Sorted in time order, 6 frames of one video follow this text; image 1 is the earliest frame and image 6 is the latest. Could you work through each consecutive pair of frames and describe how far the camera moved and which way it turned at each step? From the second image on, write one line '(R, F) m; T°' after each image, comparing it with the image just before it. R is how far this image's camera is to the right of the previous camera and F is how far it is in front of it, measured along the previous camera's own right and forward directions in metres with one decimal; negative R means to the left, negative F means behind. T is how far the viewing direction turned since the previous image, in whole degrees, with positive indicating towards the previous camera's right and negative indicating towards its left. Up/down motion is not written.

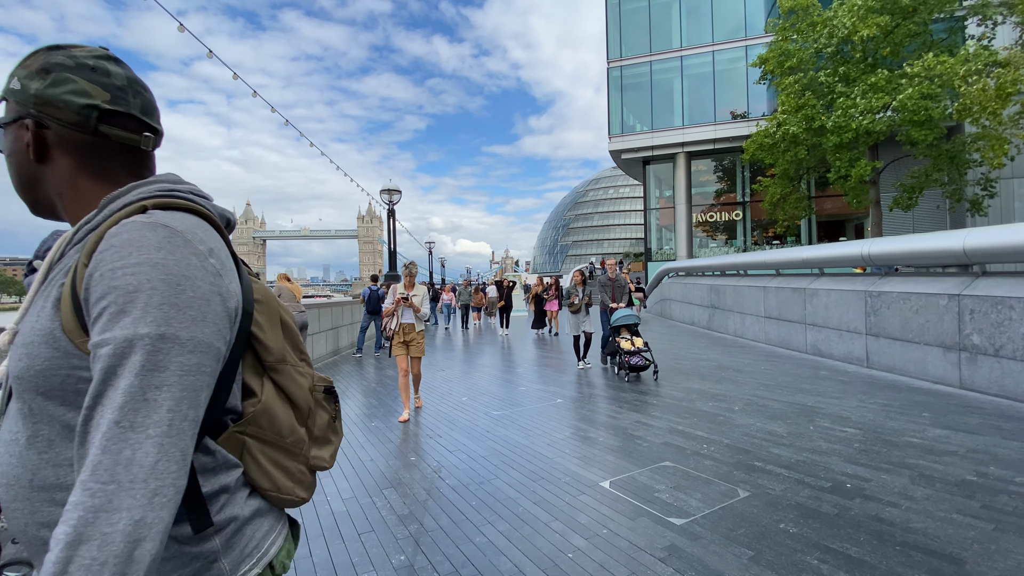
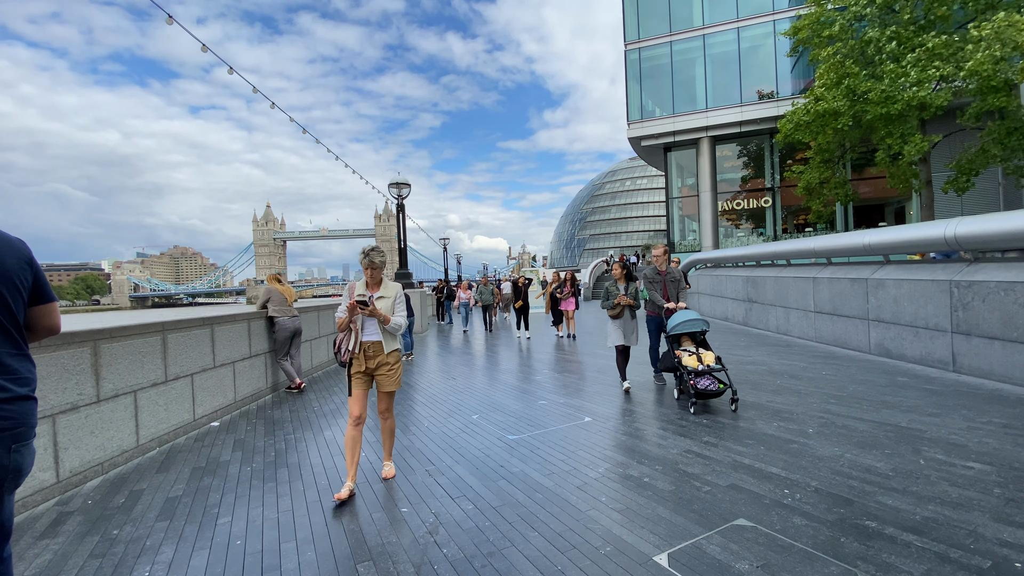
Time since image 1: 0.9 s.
(0.0, +1.1) m; -2°
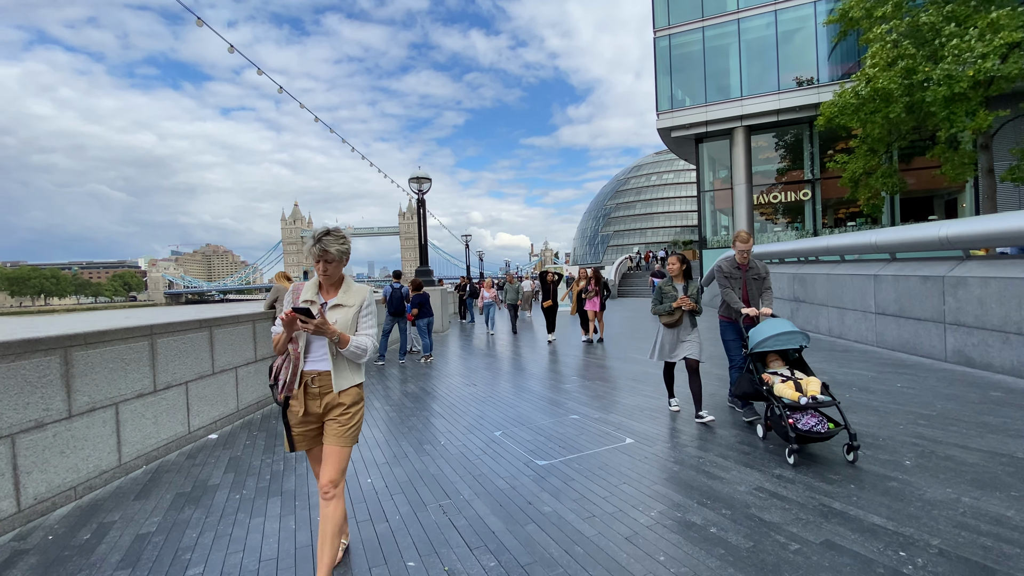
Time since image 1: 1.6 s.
(-0.1, +0.7) m; -3°
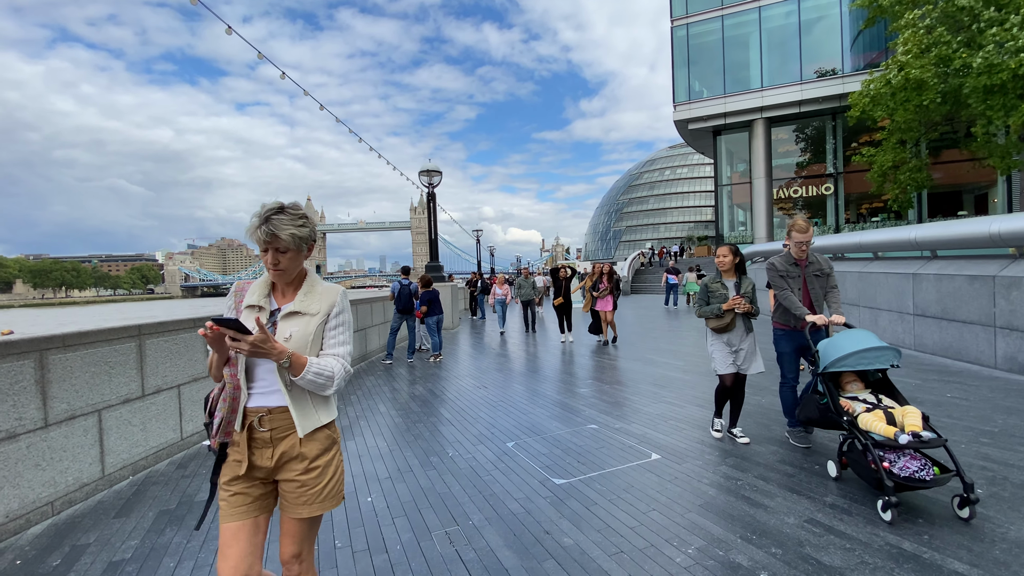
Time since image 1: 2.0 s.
(0.0, +0.4) m; -1°
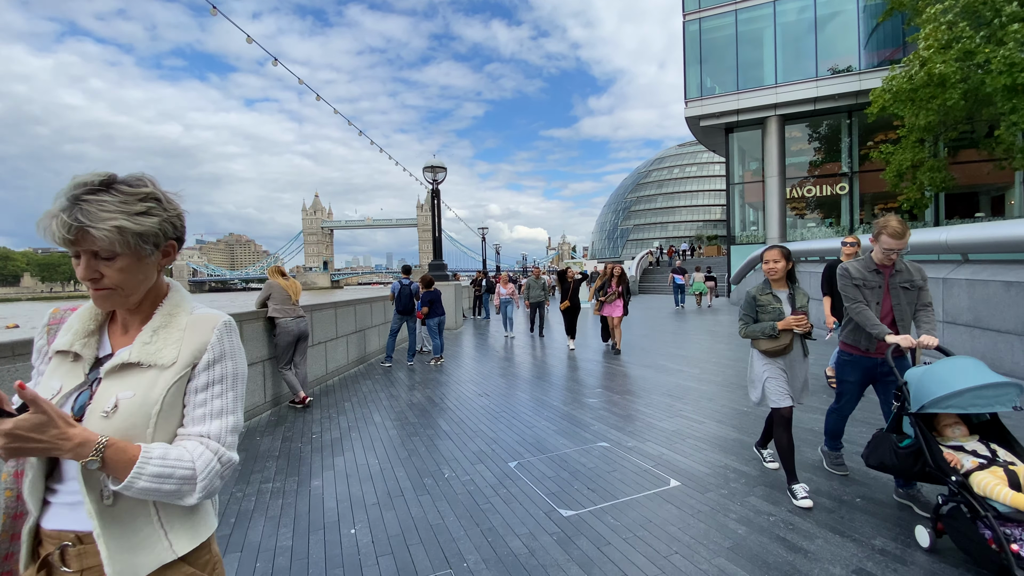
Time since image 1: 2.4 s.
(0.0, +0.4) m; -1°
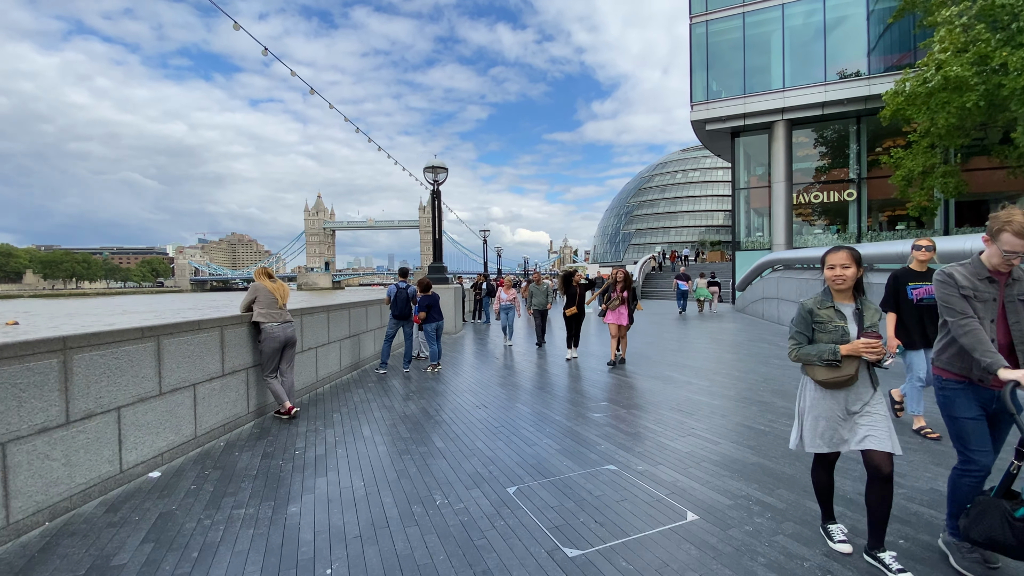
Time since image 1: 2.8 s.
(0.0, +0.4) m; 0°
